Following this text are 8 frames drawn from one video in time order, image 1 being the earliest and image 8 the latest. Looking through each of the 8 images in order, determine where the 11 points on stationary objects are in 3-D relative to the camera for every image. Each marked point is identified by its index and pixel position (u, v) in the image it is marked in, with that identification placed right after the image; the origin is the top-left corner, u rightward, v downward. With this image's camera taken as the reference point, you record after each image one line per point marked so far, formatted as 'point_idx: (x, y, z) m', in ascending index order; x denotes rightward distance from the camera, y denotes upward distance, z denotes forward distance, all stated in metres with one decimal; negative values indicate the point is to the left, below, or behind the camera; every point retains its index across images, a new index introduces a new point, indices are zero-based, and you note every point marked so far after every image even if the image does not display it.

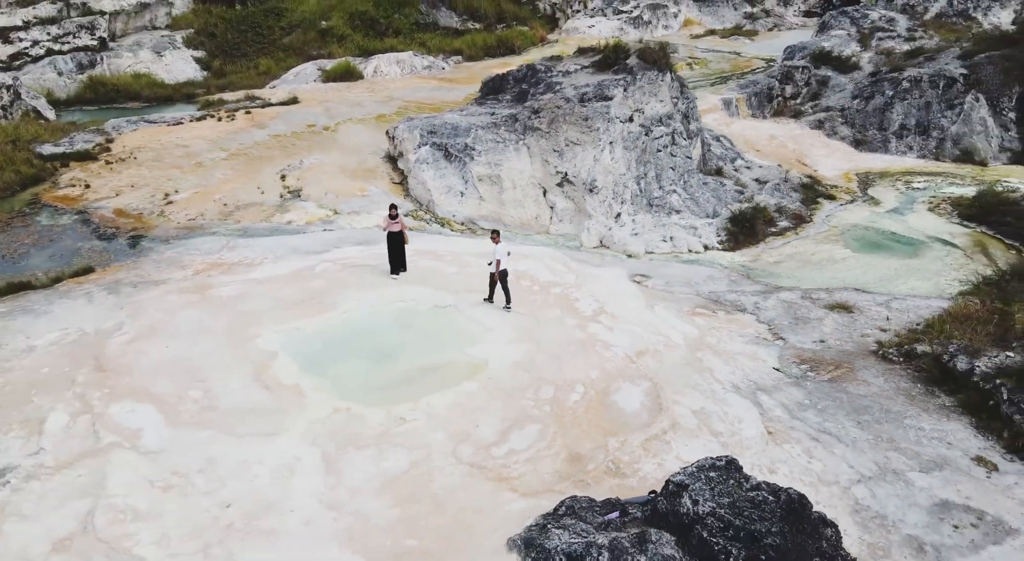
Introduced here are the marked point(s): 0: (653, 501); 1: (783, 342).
0: (+1.0, -1.3, +3.3) m
1: (+3.9, -0.8, +8.4) m
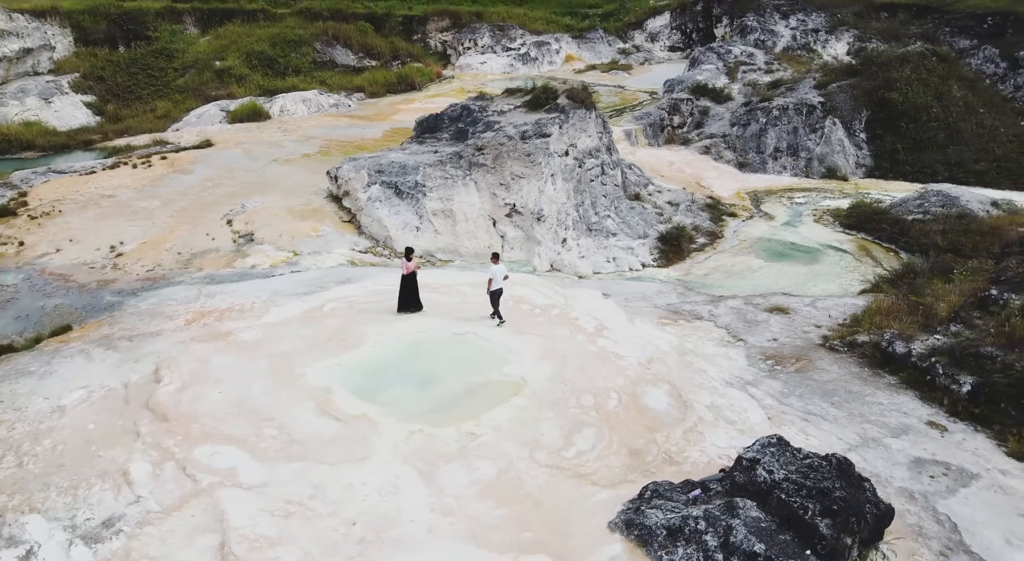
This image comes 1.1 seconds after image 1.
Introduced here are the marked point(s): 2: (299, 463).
0: (+1.6, -1.4, +3.8) m
1: (+3.7, -0.9, +9.3) m
2: (-1.4, -1.2, +3.7) m
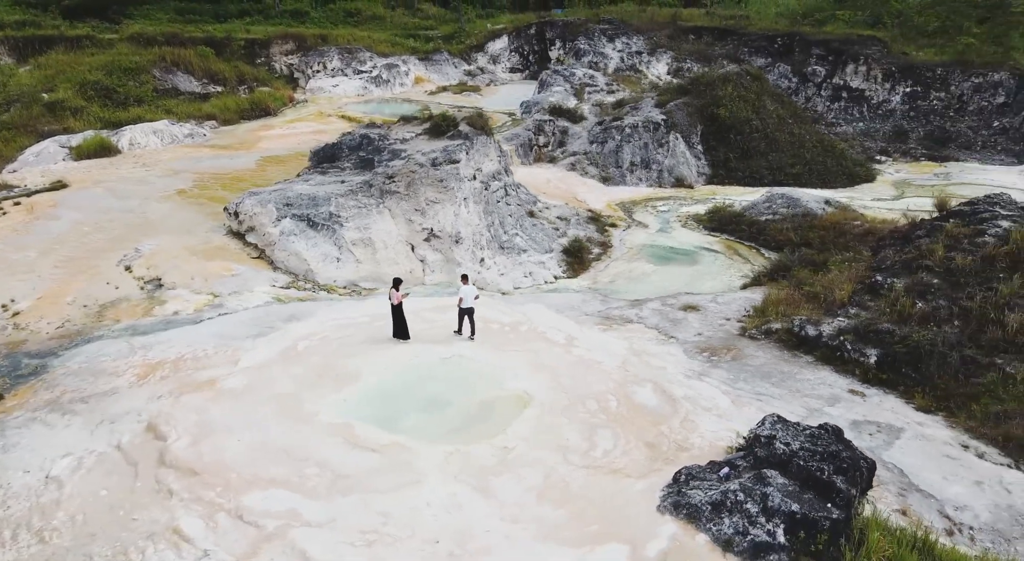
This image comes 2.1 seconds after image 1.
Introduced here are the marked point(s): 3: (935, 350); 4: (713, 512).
0: (+1.9, -1.3, +4.3) m
1: (+2.9, -1.0, +10.1) m
2: (-1.0, -1.4, +3.7) m
3: (+6.4, -1.1, +8.8) m
4: (+1.4, -1.6, +3.9) m
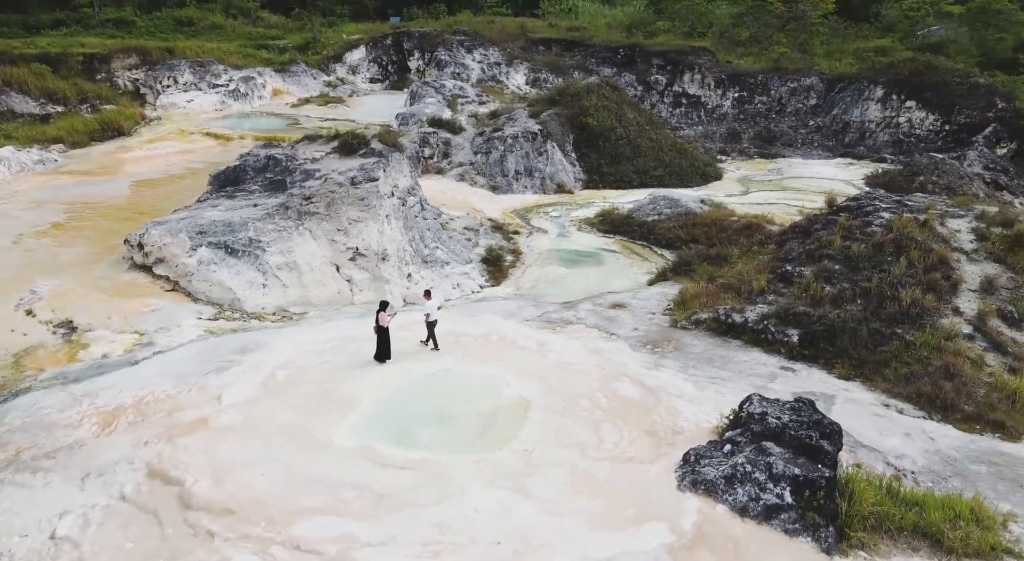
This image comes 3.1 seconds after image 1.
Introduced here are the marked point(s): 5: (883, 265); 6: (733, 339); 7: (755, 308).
0: (+2.0, -1.3, +4.8) m
1: (+2.0, -1.0, +10.7) m
2: (-0.7, -1.5, +3.7) m
3: (+5.7, -0.8, +10.0) m
4: (+1.7, -1.6, +4.3) m
5: (+7.0, +0.3, +11.0) m
6: (+4.0, -1.1, +10.6) m
7: (+4.5, -0.5, +10.9) m
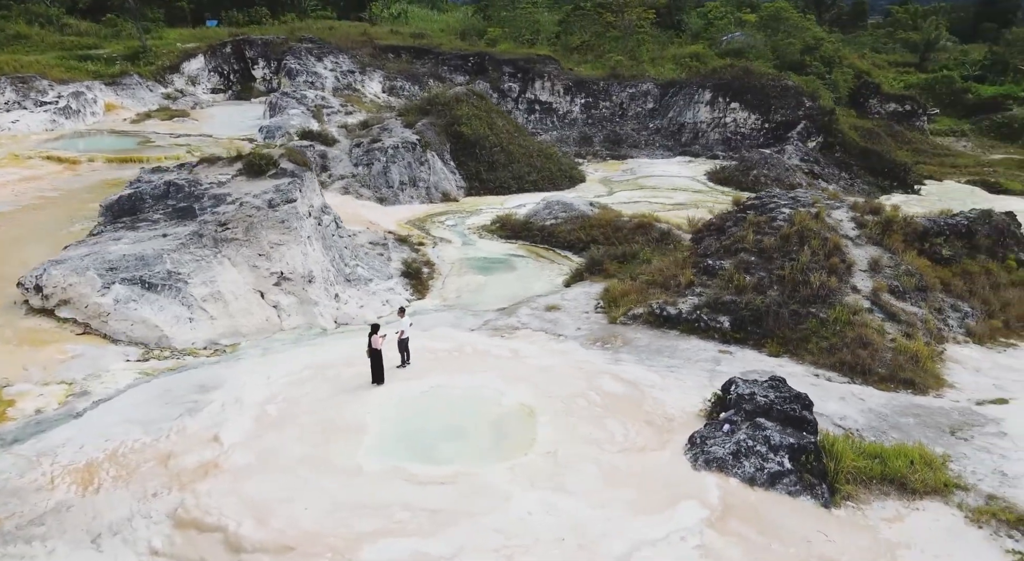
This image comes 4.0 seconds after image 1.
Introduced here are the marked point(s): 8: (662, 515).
0: (+2.1, -1.2, +5.4) m
1: (+1.2, -1.1, +11.2) m
2: (-0.3, -1.6, +3.8) m
3: (+4.9, -0.6, +11.1) m
4: (+1.9, -1.5, +4.8) m
5: (+5.9, +0.6, +12.3) m
6: (+3.1, -1.0, +11.4) m
7: (+3.5, -0.4, +11.8) m
8: (+1.1, -1.7, +4.1) m
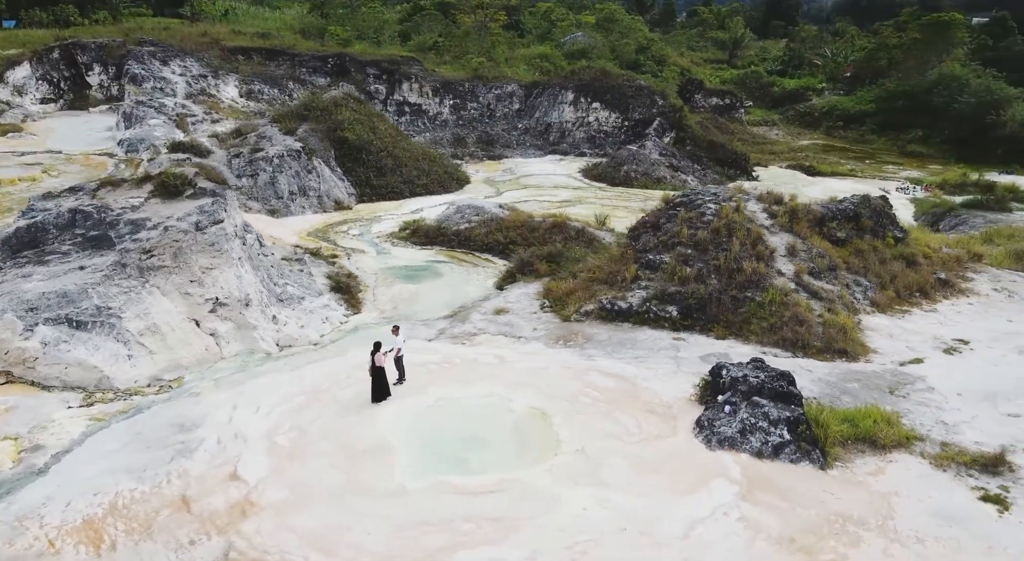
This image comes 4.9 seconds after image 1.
0: (+2.3, -1.1, +5.9) m
1: (+0.5, -1.1, +11.5) m
2: (+0.1, -1.7, +4.0) m
3: (+4.1, -0.3, +11.9) m
4: (+2.1, -1.4, +5.3) m
5: (+4.8, +0.8, +13.3) m
6: (+2.3, -0.9, +12.0) m
7: (+2.7, -0.3, +12.5) m
8: (+1.5, -1.7, +4.5) m
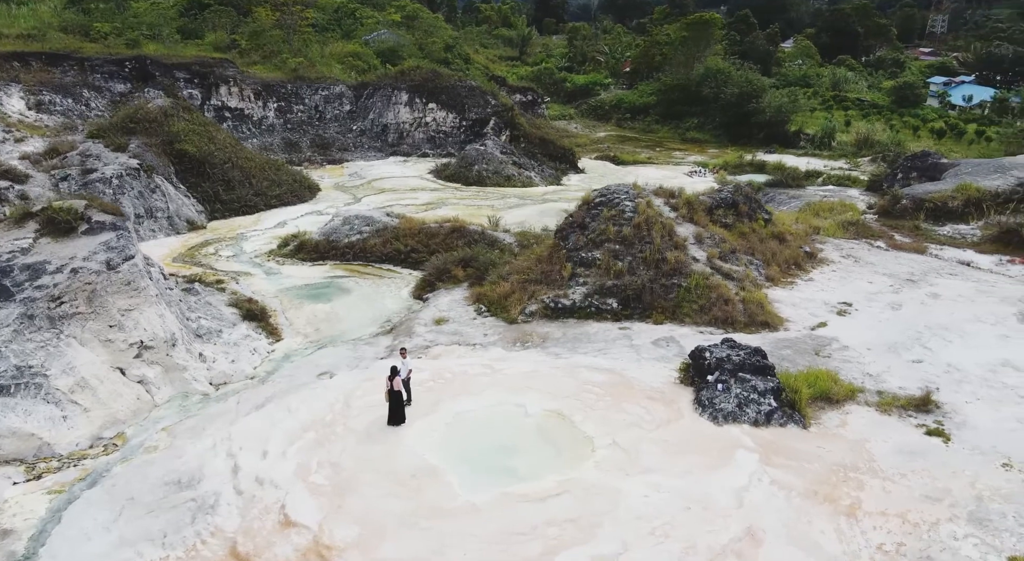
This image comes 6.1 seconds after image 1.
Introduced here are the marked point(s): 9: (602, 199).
0: (+2.4, -1.0, +6.6) m
1: (-0.3, -1.3, +11.8) m
2: (+0.7, -1.8, +4.4) m
3: (+3.1, -0.2, +12.9) m
4: (+2.4, -1.4, +6.0) m
5: (+3.4, +1.1, +14.4) m
6: (+1.4, -0.9, +12.6) m
7: (+1.6, -0.3, +13.2) m
8: (+1.9, -1.7, +5.1) m
9: (+2.7, +2.4, +16.3) m
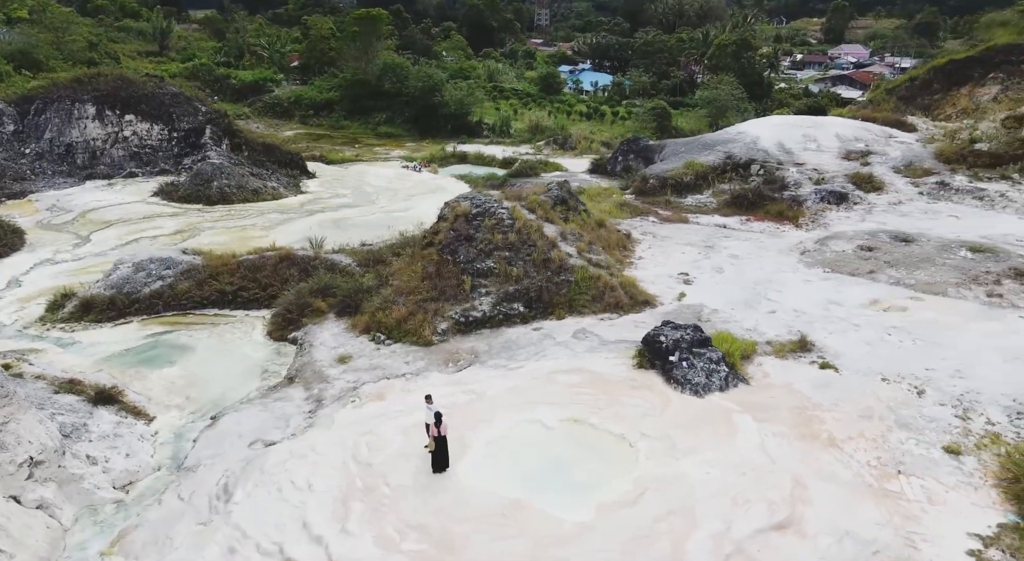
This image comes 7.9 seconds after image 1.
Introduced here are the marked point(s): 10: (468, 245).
0: (+2.5, -1.1, +8.1) m
1: (-1.5, -2.0, +12.3) m
2: (+1.7, -2.1, +5.5) m
3: (+1.2, -0.2, +14.3) m
4: (+2.7, -1.4, +7.6) m
5: (+0.9, +1.0, +15.7) m
6: (-0.2, -1.3, +13.6) m
7: (-0.3, -0.6, +14.1) m
8: (+2.6, -1.7, +6.5) m
9: (-0.6, +2.1, +17.4) m
10: (-0.8, +0.9, +16.4) m
